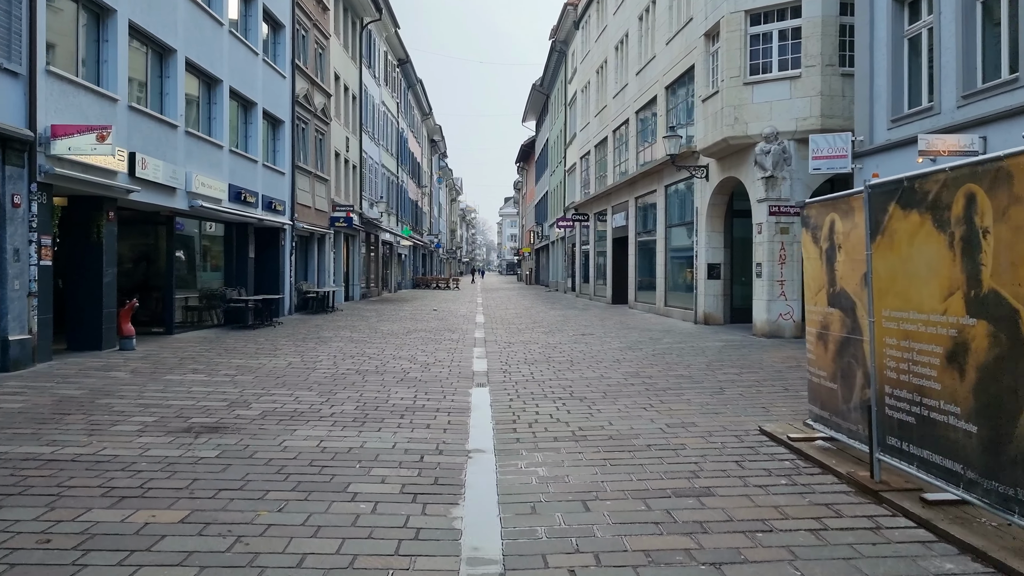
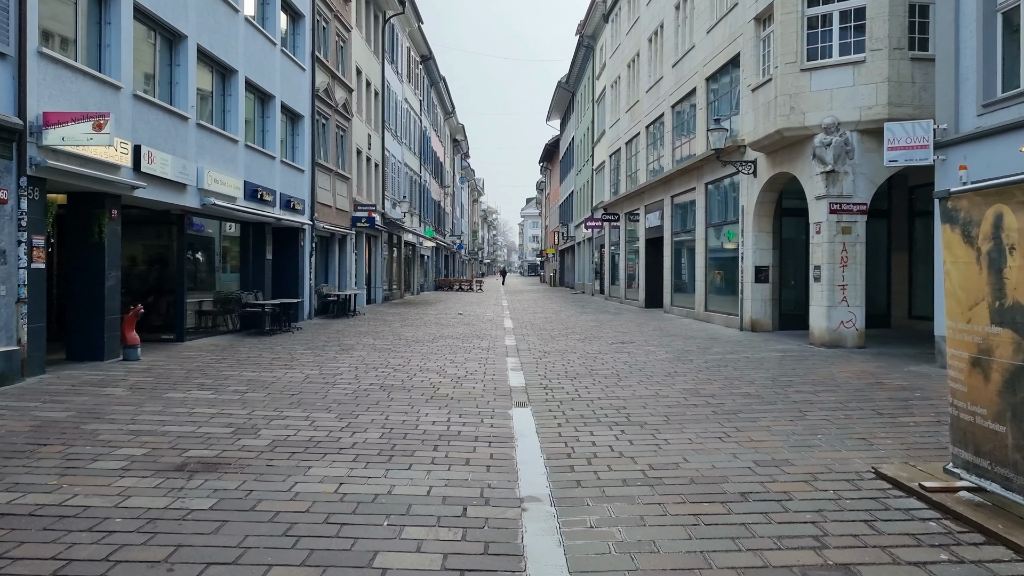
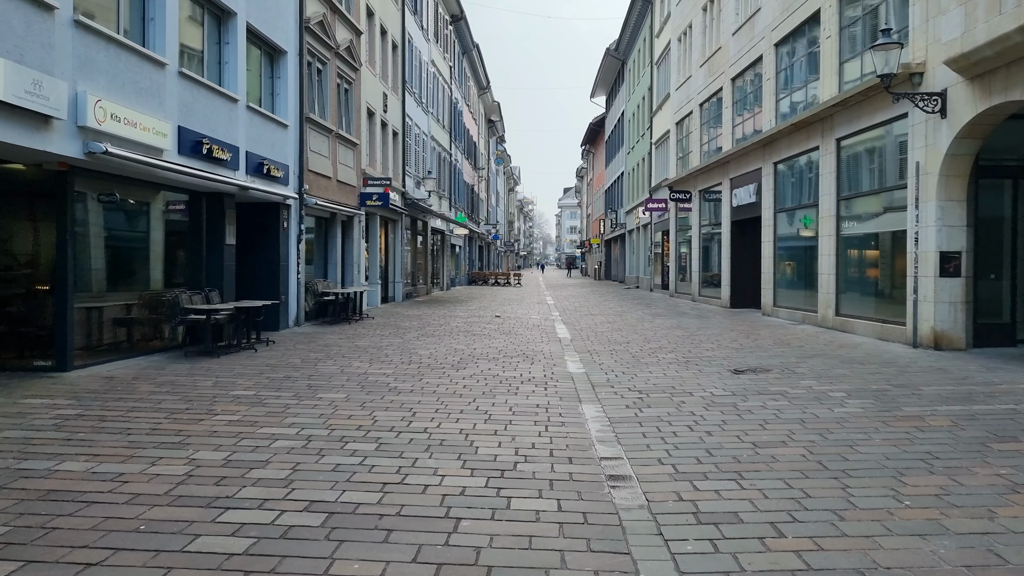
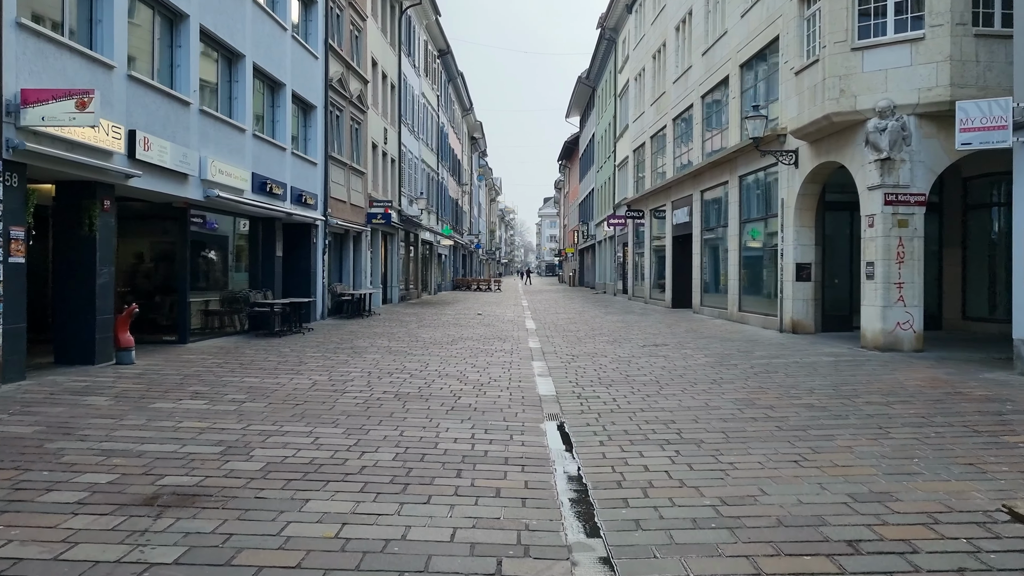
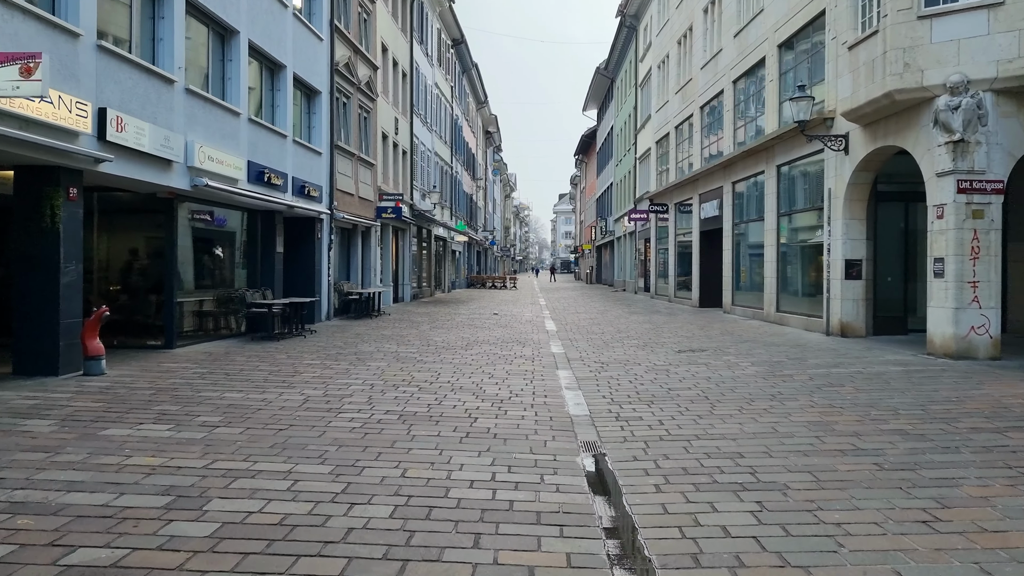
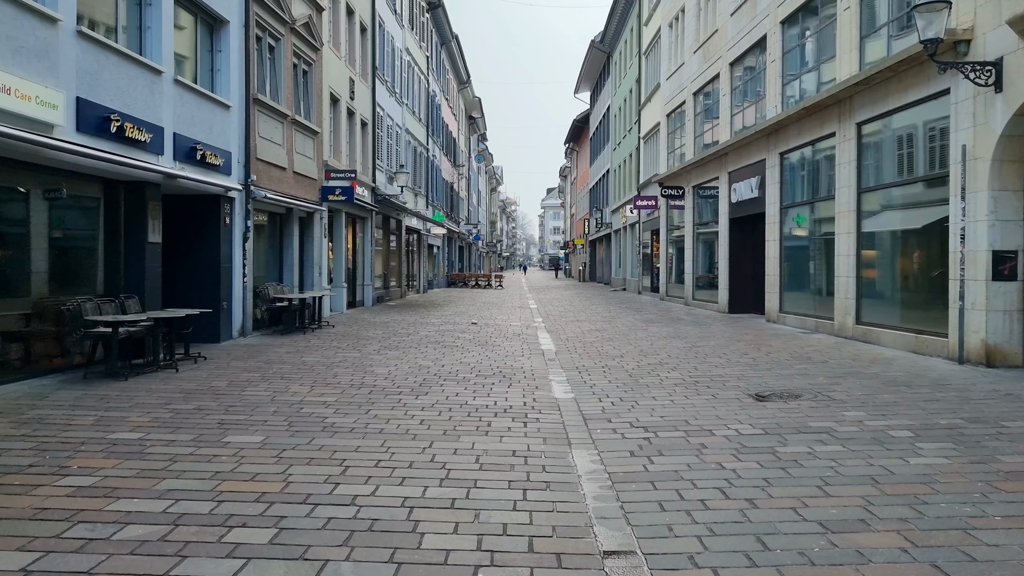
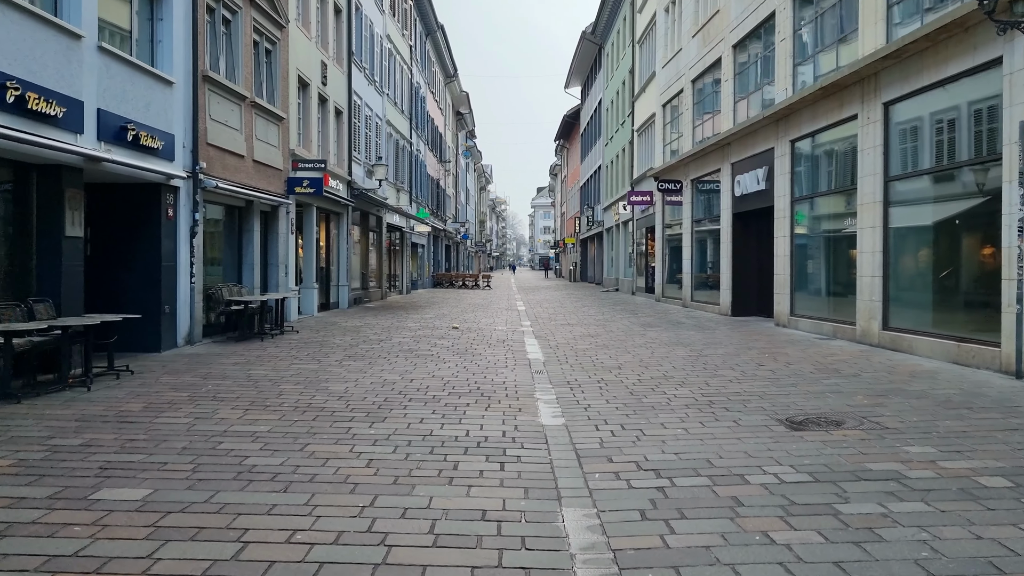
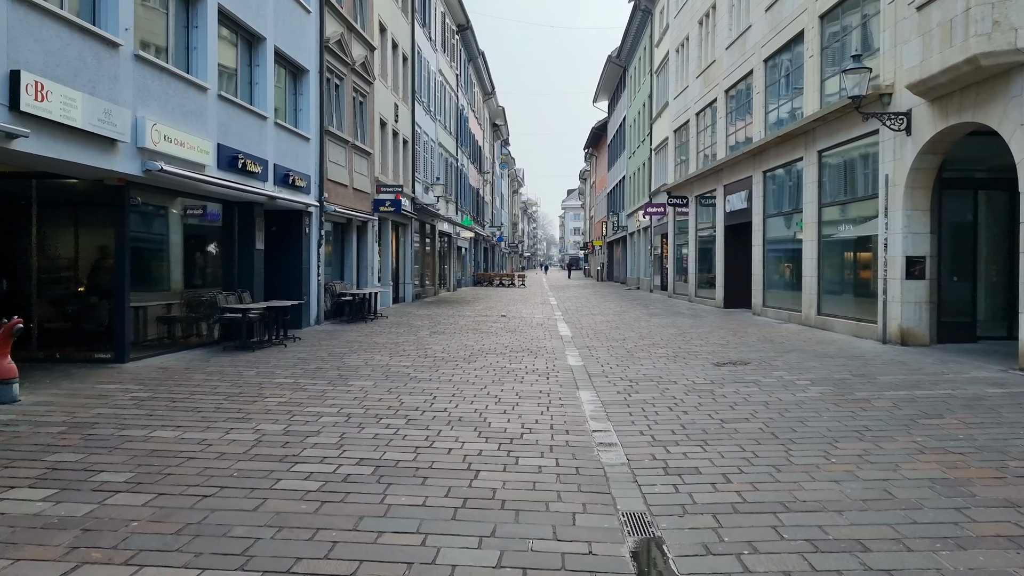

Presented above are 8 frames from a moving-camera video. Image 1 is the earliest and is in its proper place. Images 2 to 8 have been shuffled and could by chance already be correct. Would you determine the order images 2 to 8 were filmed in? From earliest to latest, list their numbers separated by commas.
2, 4, 5, 8, 3, 6, 7
